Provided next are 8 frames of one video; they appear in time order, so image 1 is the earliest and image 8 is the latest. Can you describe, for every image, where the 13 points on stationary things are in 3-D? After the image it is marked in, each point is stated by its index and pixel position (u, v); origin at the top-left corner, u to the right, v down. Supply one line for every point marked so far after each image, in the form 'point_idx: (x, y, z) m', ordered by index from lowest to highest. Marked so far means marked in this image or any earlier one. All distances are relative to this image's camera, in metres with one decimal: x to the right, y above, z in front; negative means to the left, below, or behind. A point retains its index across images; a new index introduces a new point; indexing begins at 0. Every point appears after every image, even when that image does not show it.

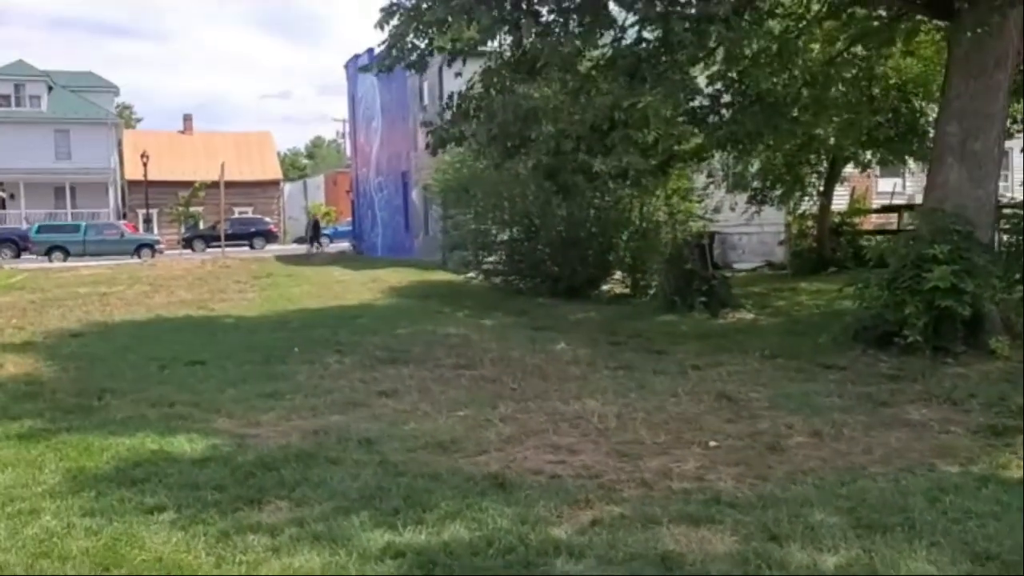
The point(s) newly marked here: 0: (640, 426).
0: (+1.1, -1.2, +8.0) m
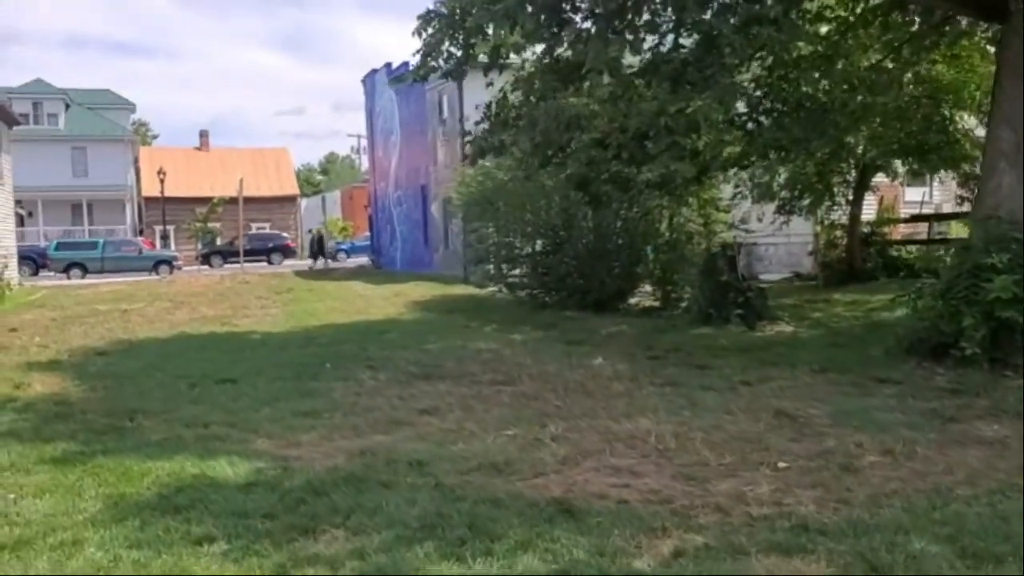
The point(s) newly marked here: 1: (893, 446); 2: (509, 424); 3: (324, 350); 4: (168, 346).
0: (+1.5, -1.2, +7.6) m
1: (+2.9, -1.2, +7.4) m
2: (0.0, -1.2, +8.5) m
3: (-2.8, -0.9, +14.4) m
4: (-5.5, -0.9, +15.4) m
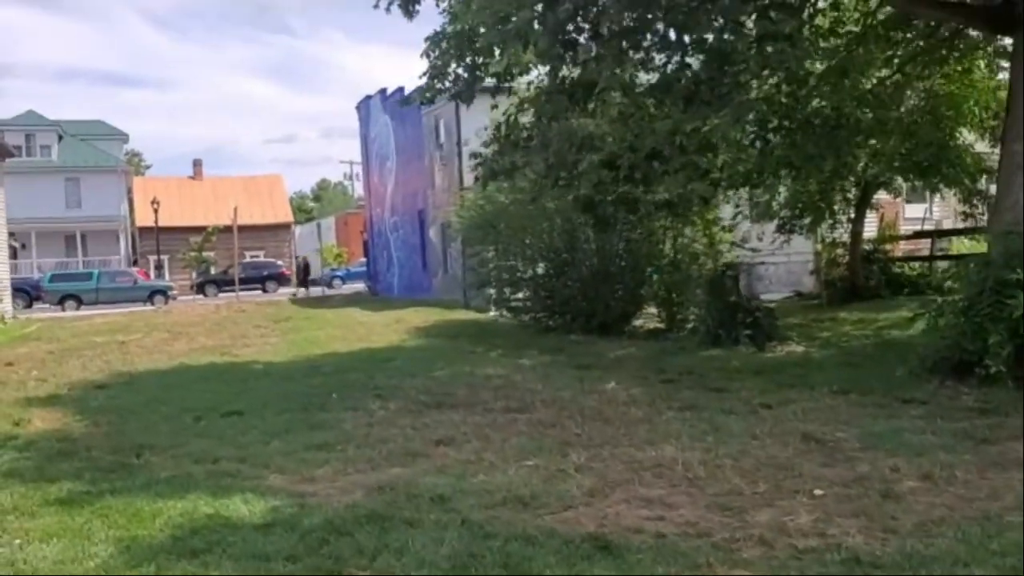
0: (+1.7, -1.4, +7.3) m
1: (+3.1, -1.3, +7.1) m
2: (+0.1, -1.4, +8.2) m
3: (-2.7, -1.3, +14.1) m
4: (-5.4, -1.4, +15.1) m
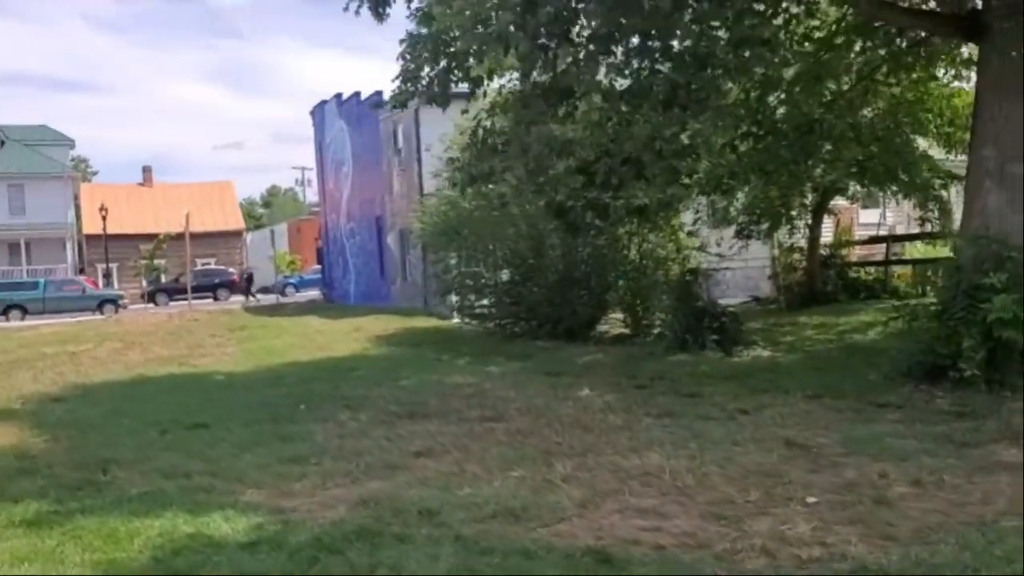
0: (+1.6, -1.5, +7.2) m
1: (+3.0, -1.4, +7.1) m
2: (0.0, -1.5, +8.1) m
3: (-3.1, -1.4, +13.8) m
4: (-5.8, -1.6, +14.6) m
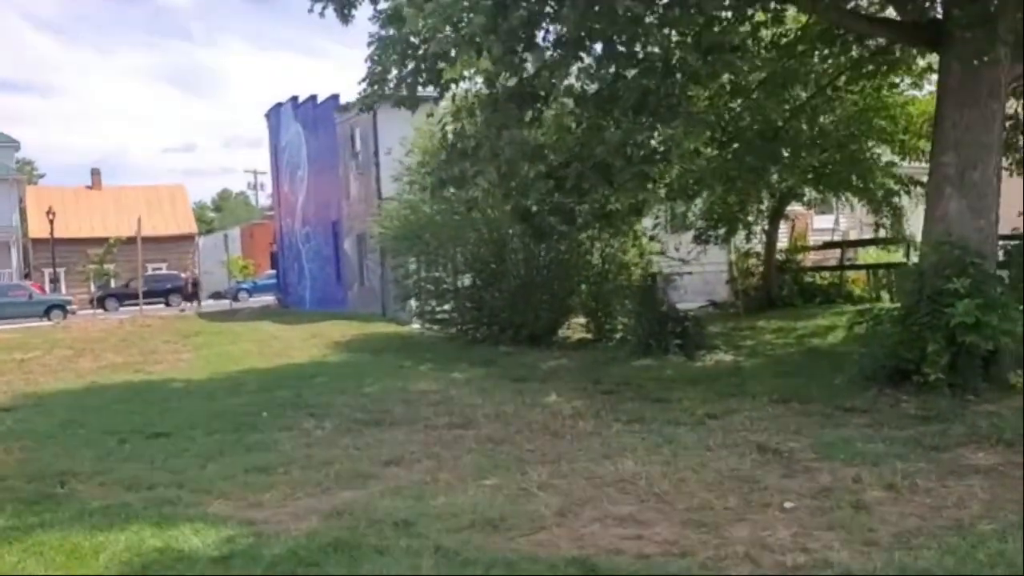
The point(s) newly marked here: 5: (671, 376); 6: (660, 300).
0: (+1.4, -1.5, +7.2) m
1: (+2.8, -1.4, +7.1) m
2: (-0.2, -1.5, +8.0) m
3: (-3.6, -1.5, +13.5) m
4: (-6.4, -1.6, +14.2) m
5: (+2.3, -1.3, +13.8) m
6: (+2.6, -0.2, +16.7) m
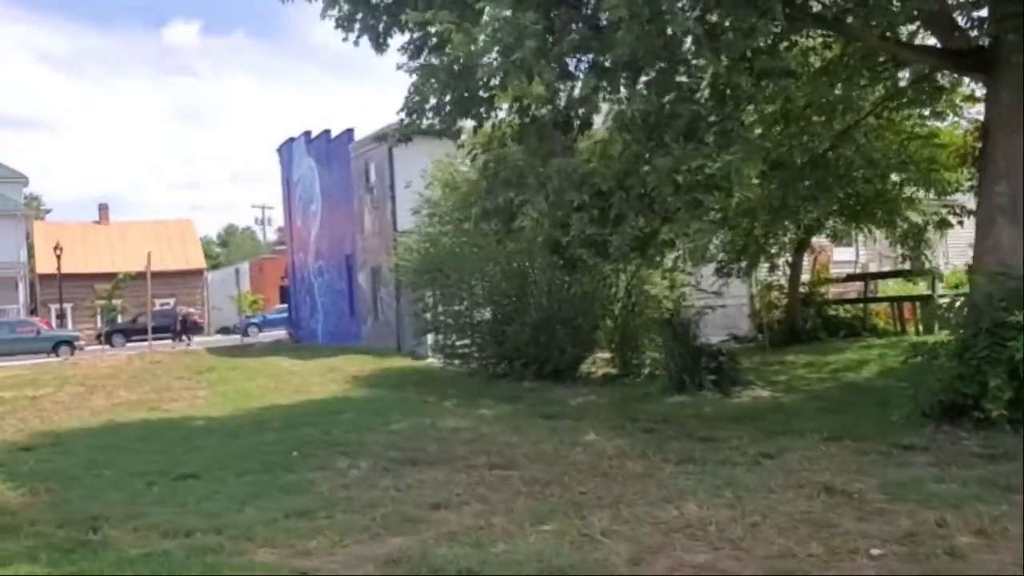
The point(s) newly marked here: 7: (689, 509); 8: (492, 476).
0: (+1.8, -1.7, +6.8) m
1: (+3.3, -1.6, +6.7) m
2: (+0.2, -1.8, +7.5) m
3: (-3.1, -2.0, +13.1) m
4: (-5.9, -2.1, +13.8) m
5: (+2.8, -1.7, +13.4) m
6: (+3.0, -0.8, +16.4) m
7: (+1.4, -1.7, +7.6) m
8: (-0.2, -1.9, +9.5) m
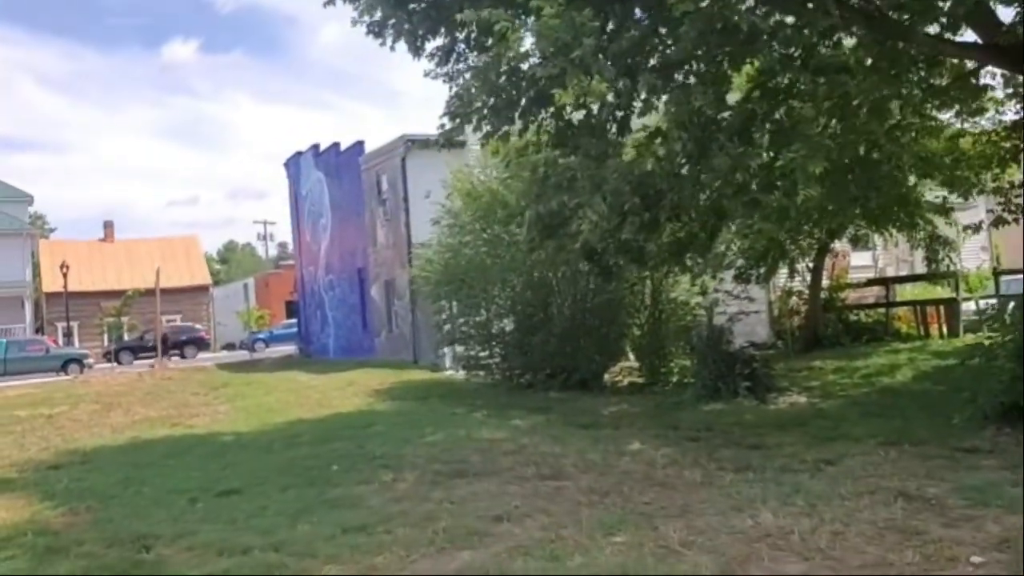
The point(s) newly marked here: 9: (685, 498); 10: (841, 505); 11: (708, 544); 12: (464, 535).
0: (+2.4, -1.7, +6.5) m
1: (+3.8, -1.6, +6.5) m
2: (+0.8, -1.8, +7.3) m
3: (-2.6, -2.1, +12.8) m
4: (-5.4, -2.3, +13.6) m
5: (+3.3, -1.8, +13.2) m
6: (+3.6, -0.9, +16.1) m
7: (+1.9, -1.8, +7.4) m
8: (+0.3, -1.9, +9.3) m
9: (+1.5, -1.8, +8.3) m
10: (+2.6, -1.7, +7.7) m
11: (+1.4, -1.8, +6.7) m
12: (-0.4, -1.9, +7.5) m
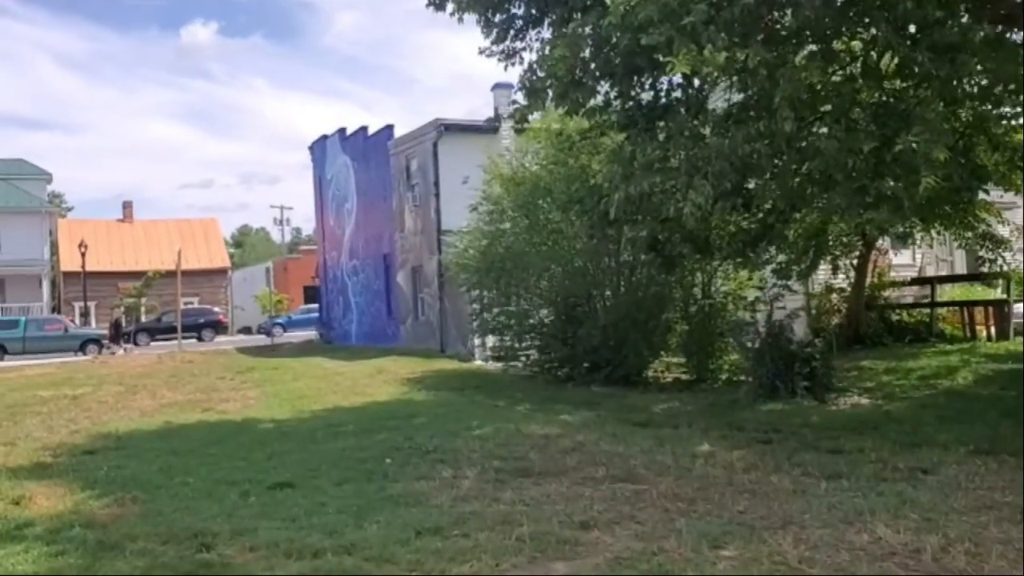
0: (+3.0, -1.7, +5.9) m
1: (+4.5, -1.6, +5.8) m
2: (+1.4, -1.7, +6.7) m
3: (-1.9, -1.9, +12.3) m
4: (-4.7, -2.1, +13.0) m
5: (+4.0, -1.7, +12.5) m
6: (+4.3, -0.8, +15.5) m
7: (+2.6, -1.7, +6.7) m
8: (+1.0, -1.8, +8.7) m
9: (+2.2, -1.7, +7.7) m
10: (+3.3, -1.7, +7.1) m
11: (+2.0, -1.7, +6.1) m
12: (+0.3, -1.8, +6.9) m
